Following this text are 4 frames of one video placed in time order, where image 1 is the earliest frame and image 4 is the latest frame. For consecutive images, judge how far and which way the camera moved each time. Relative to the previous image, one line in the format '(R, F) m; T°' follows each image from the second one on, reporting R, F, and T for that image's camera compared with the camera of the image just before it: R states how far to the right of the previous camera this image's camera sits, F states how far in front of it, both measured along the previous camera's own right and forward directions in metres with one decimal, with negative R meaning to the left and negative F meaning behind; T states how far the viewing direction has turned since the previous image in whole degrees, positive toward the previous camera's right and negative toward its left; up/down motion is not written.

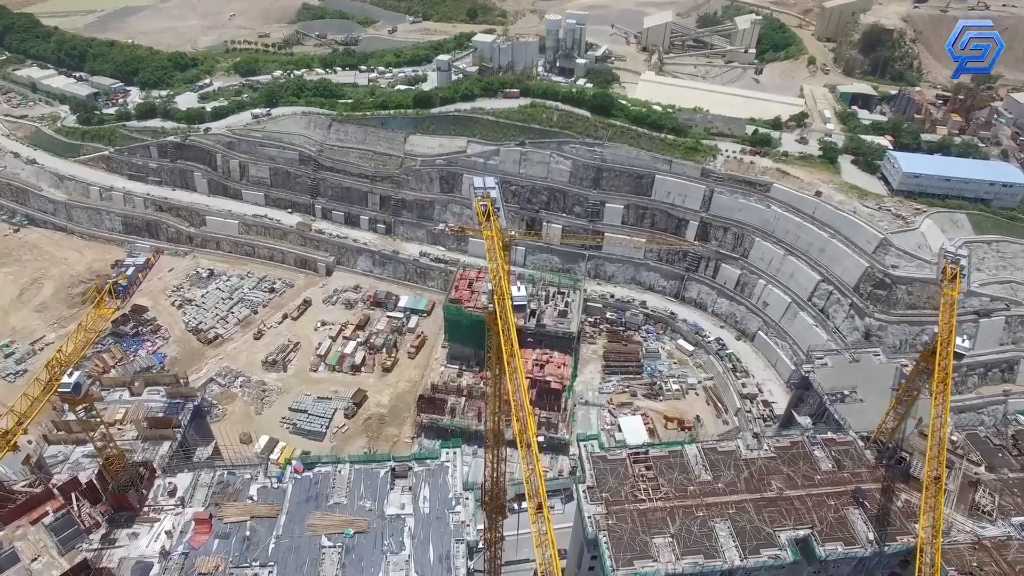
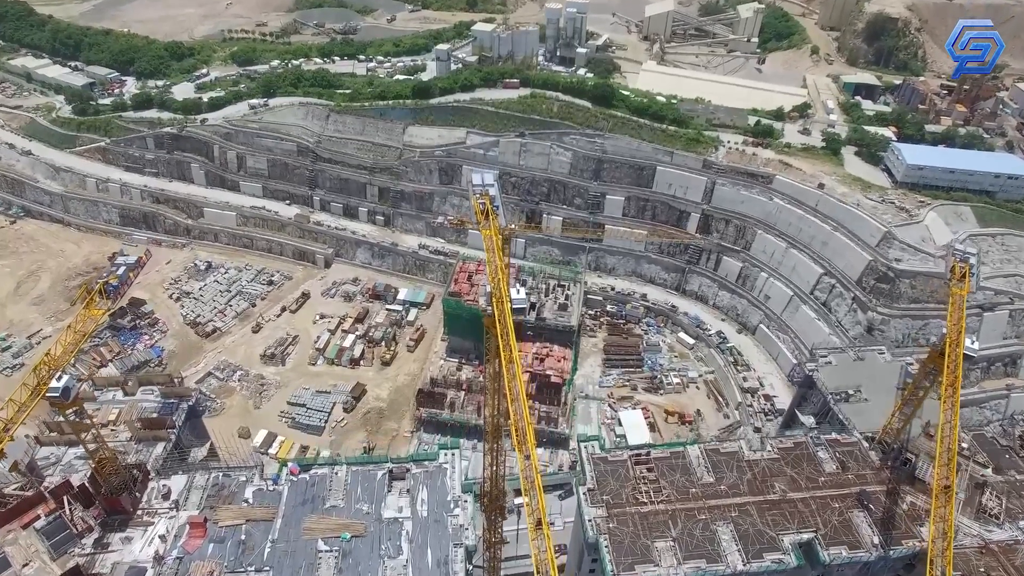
(+0.2, +0.7) m; 0°
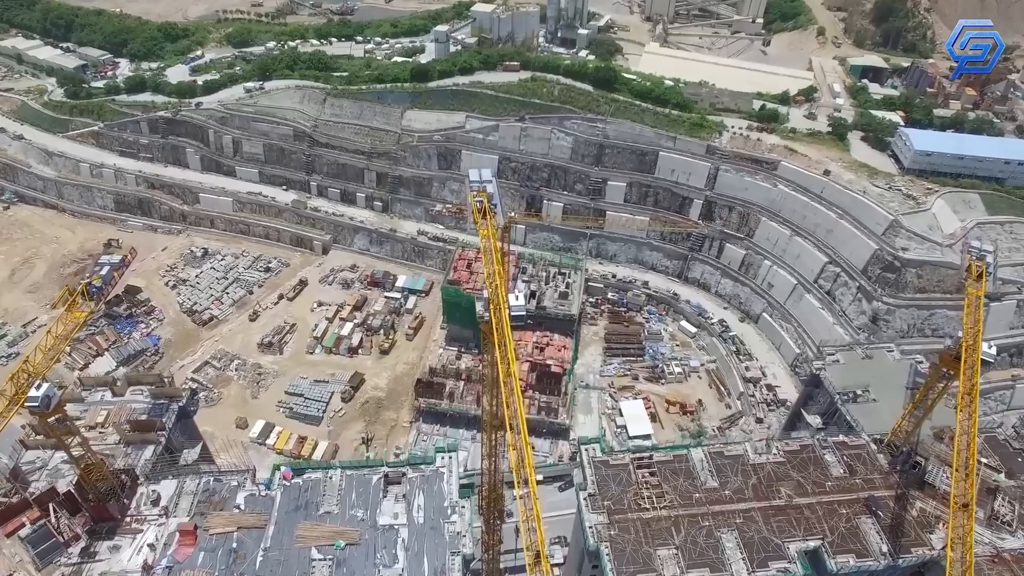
(+0.4, +1.3) m; 0°
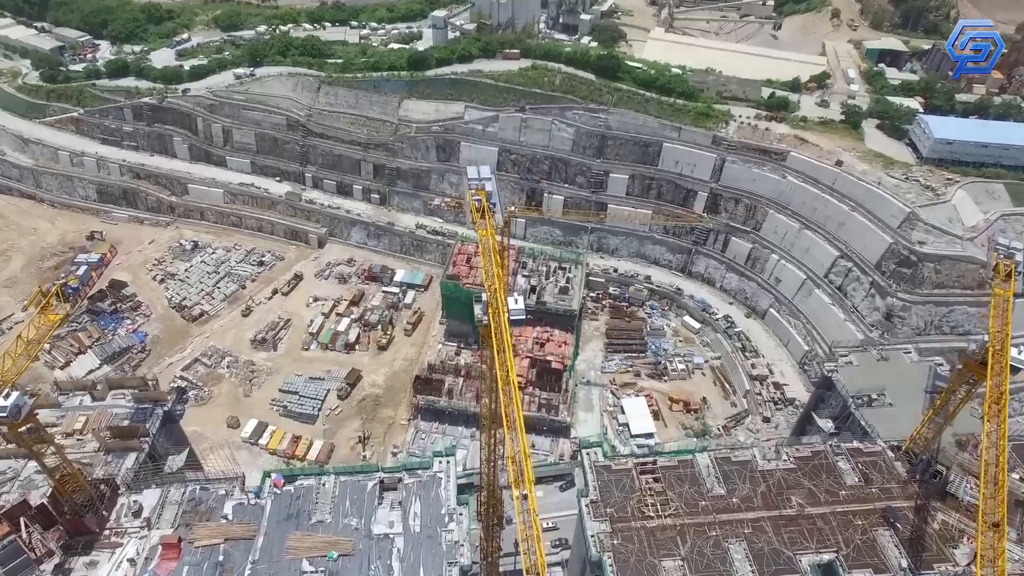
(+0.1, +2.1) m; 0°
